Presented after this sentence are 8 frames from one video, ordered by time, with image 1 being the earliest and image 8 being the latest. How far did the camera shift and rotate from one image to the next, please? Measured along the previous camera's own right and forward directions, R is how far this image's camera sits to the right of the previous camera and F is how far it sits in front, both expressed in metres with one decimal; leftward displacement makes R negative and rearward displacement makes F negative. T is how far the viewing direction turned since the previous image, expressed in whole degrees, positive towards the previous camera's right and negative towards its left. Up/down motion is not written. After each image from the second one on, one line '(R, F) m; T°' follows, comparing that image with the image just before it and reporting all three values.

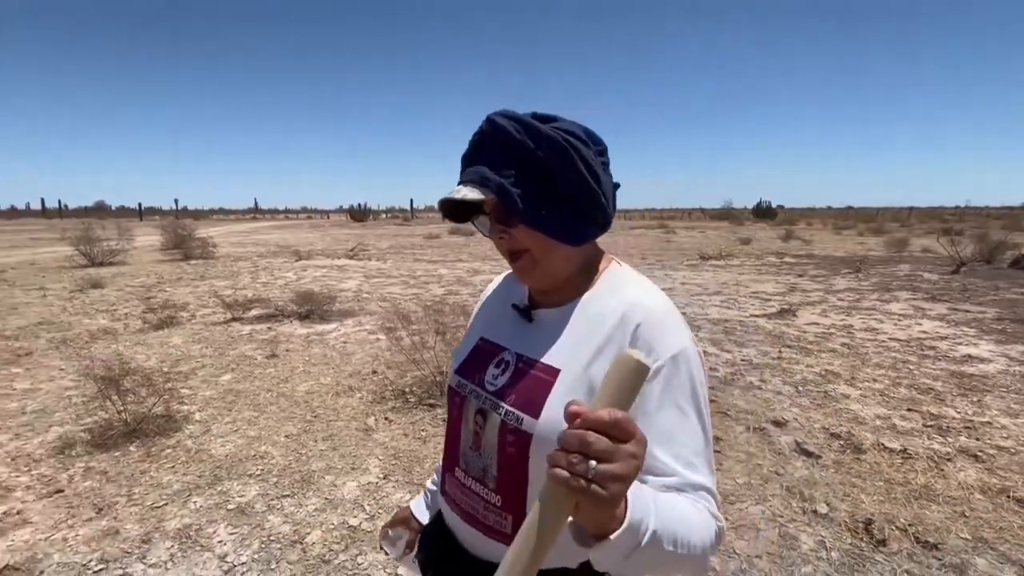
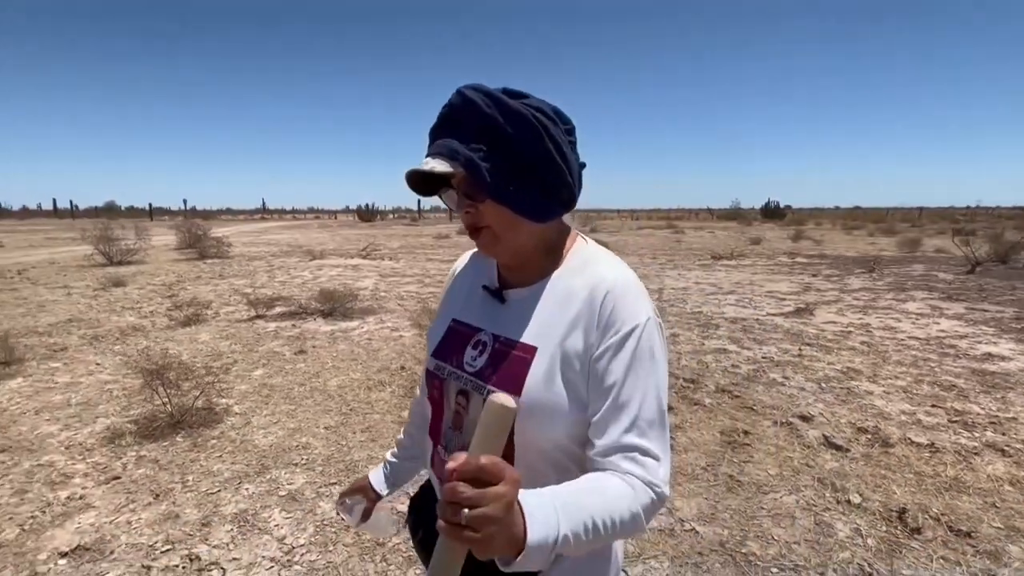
(-0.2, -0.1) m; -1°
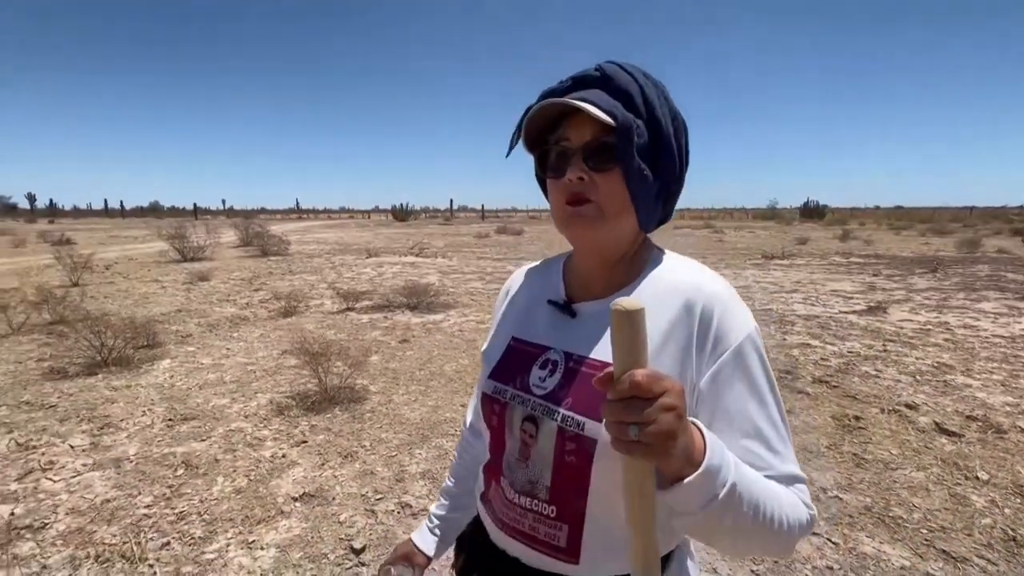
(-1.0, -0.5) m; -3°
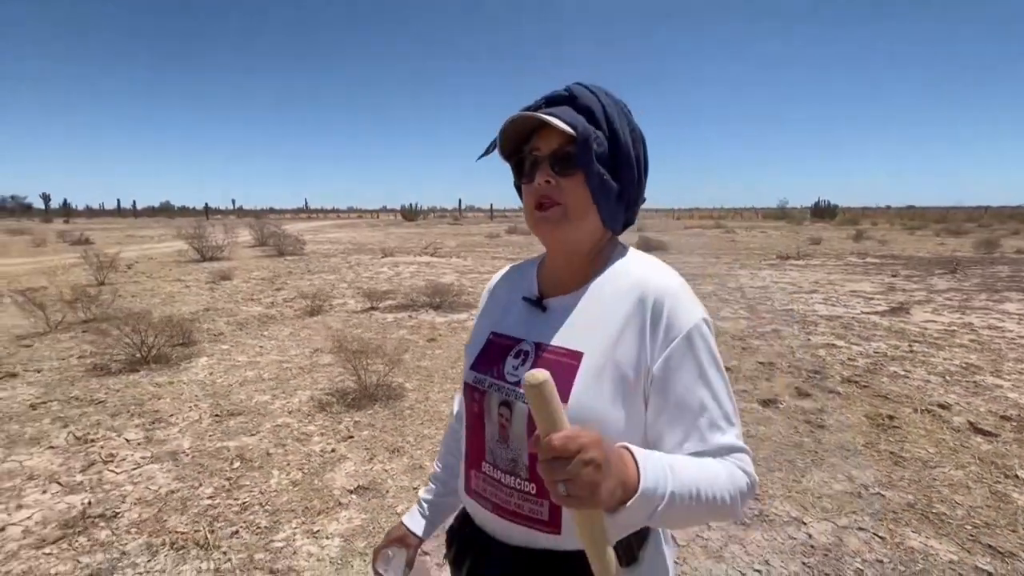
(-0.3, -0.1) m; -1°
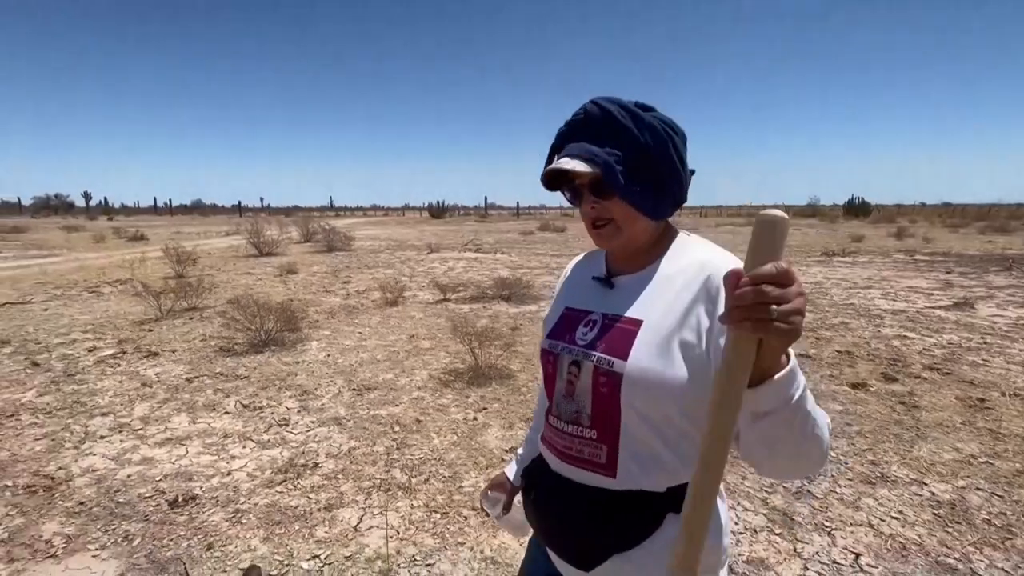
(-1.0, -0.5) m; -2°
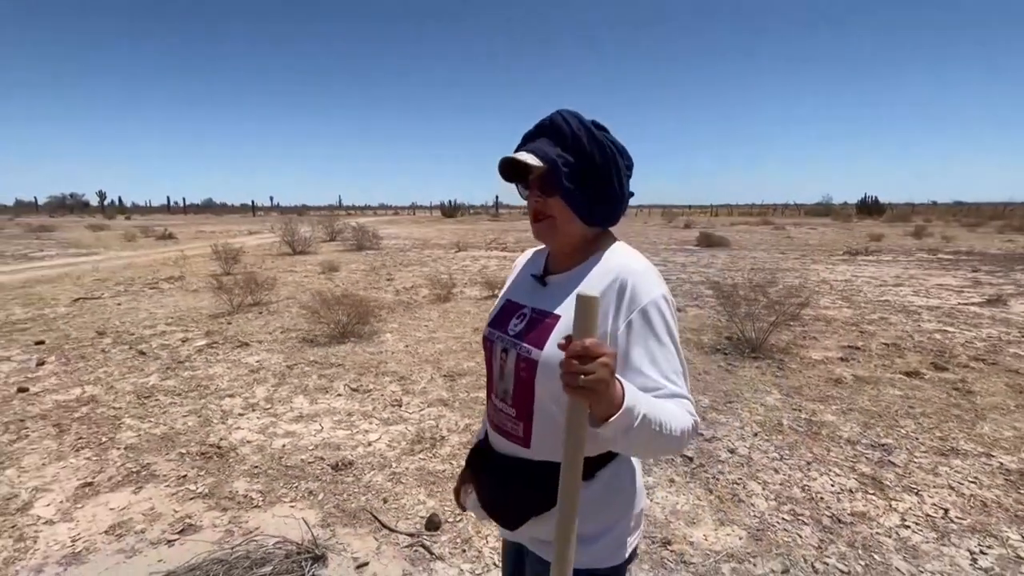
(-0.9, -0.5) m; -1°
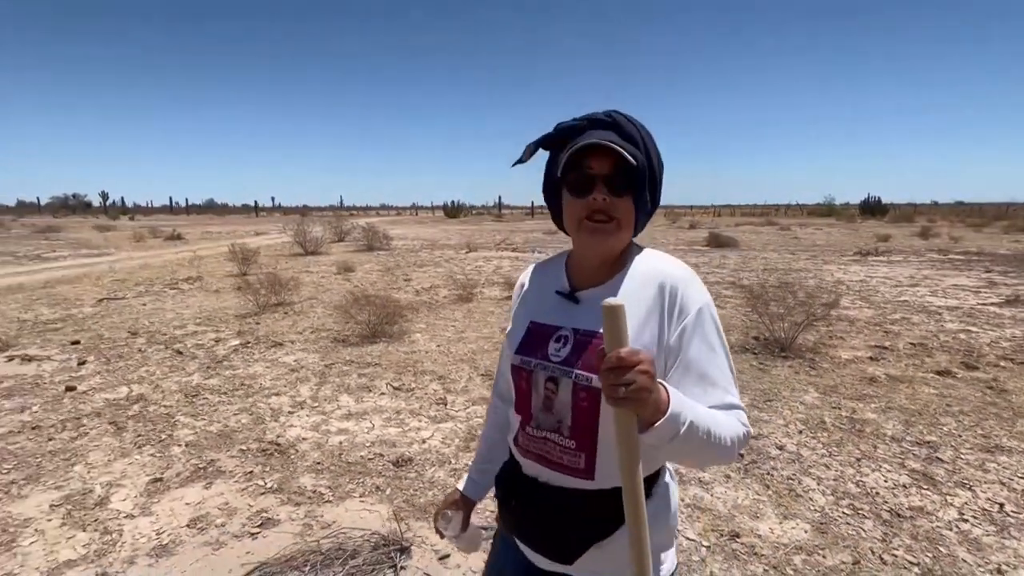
(-0.5, -0.1) m; 0°
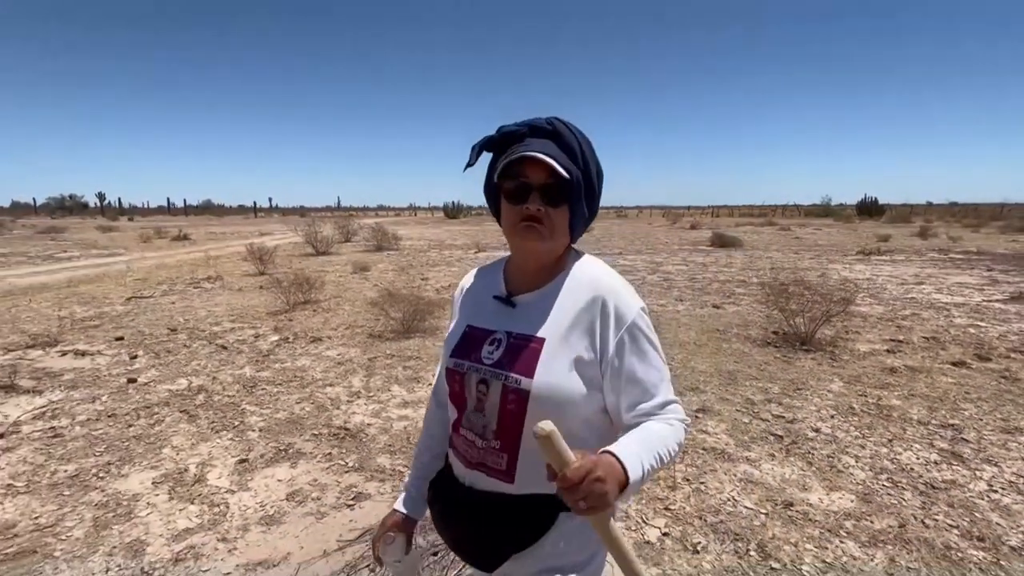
(-0.5, -0.3) m; 0°
